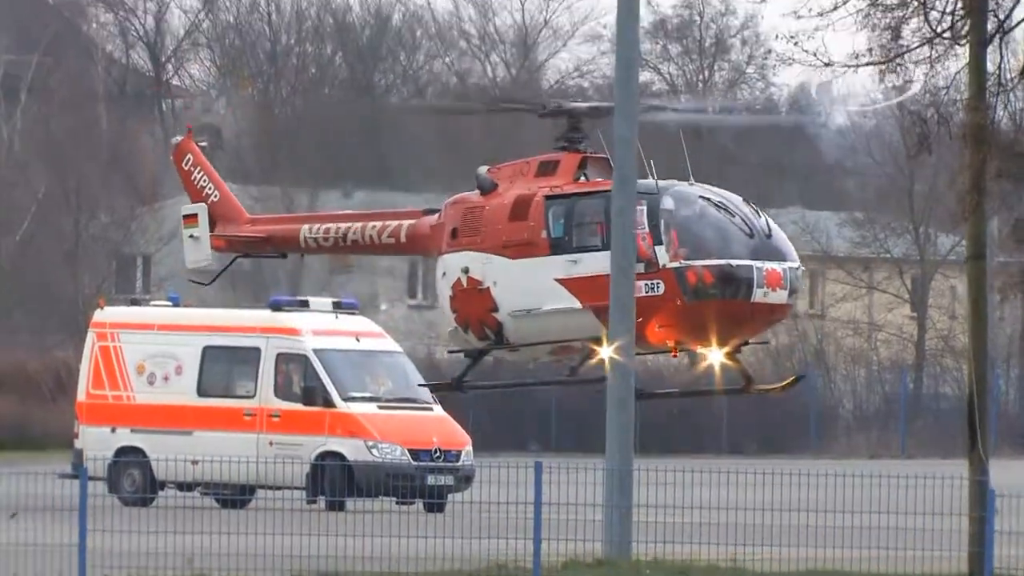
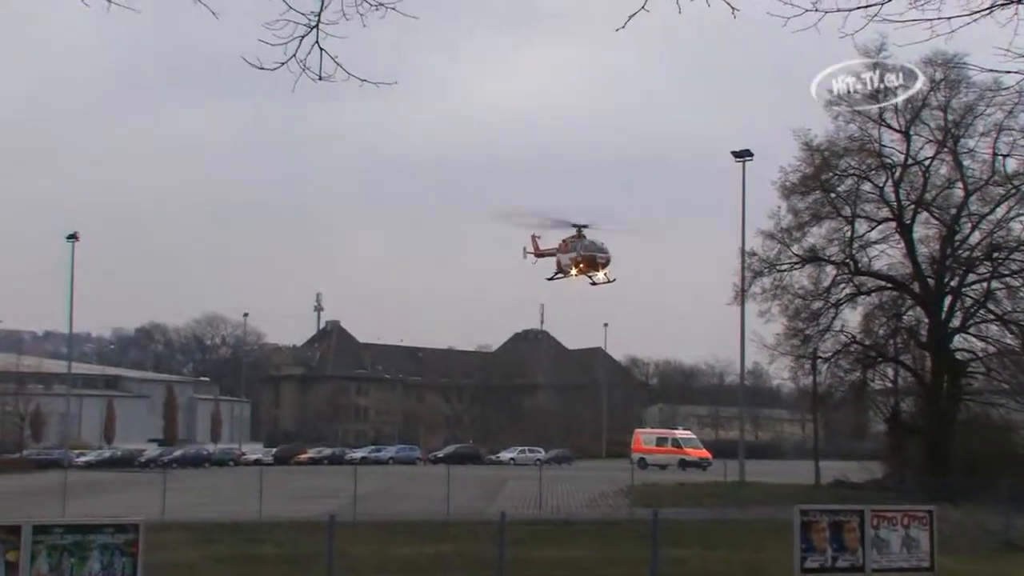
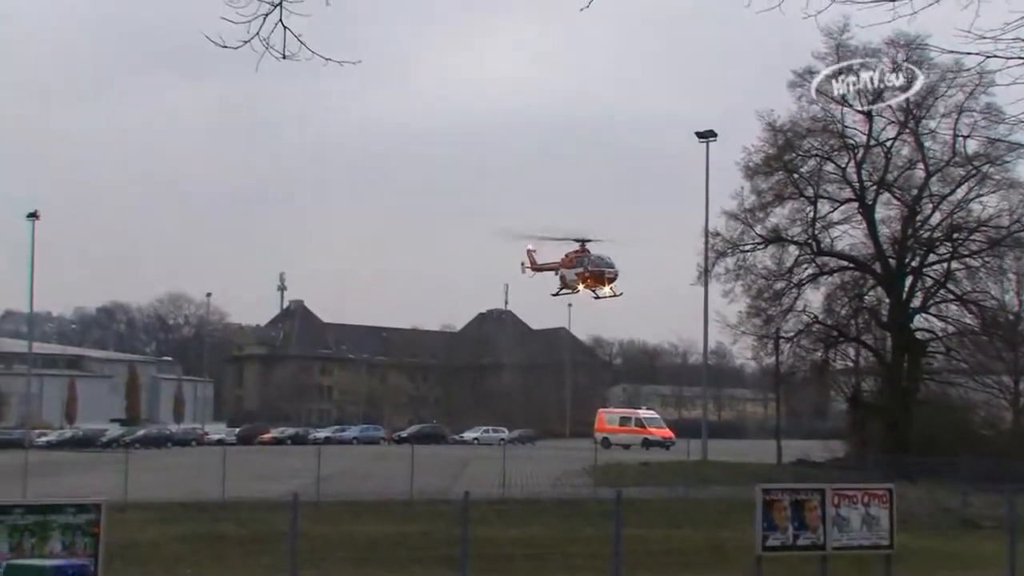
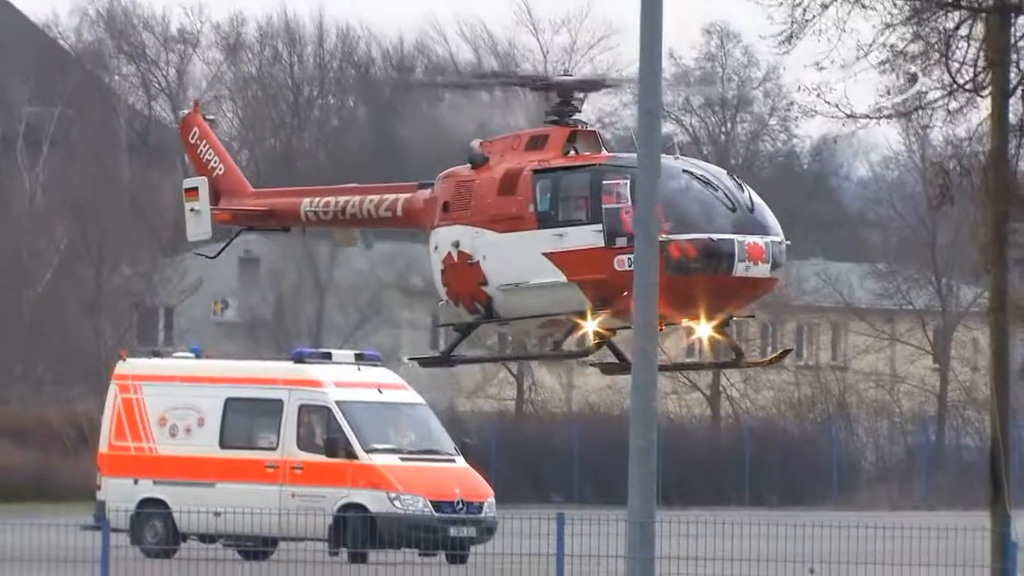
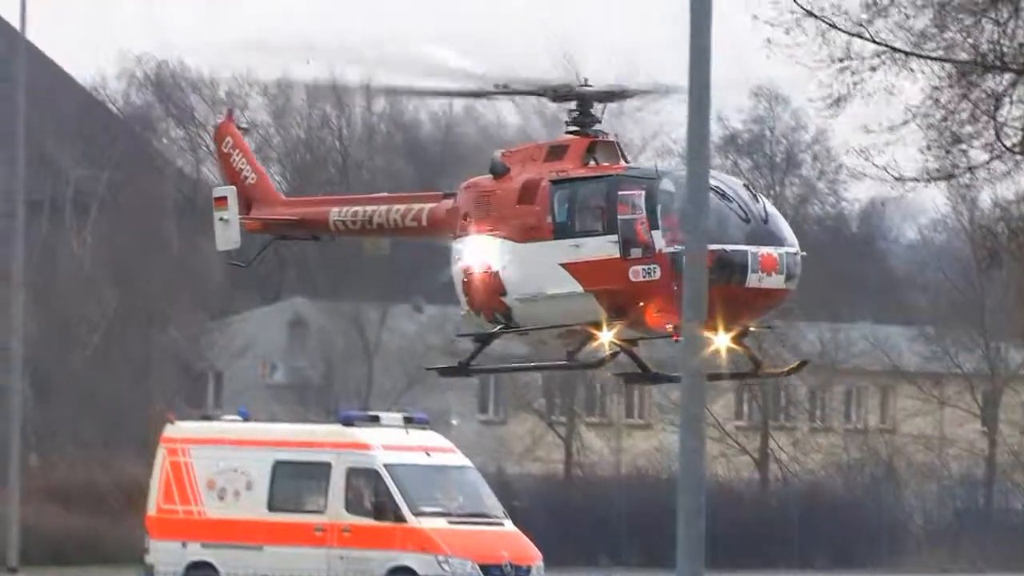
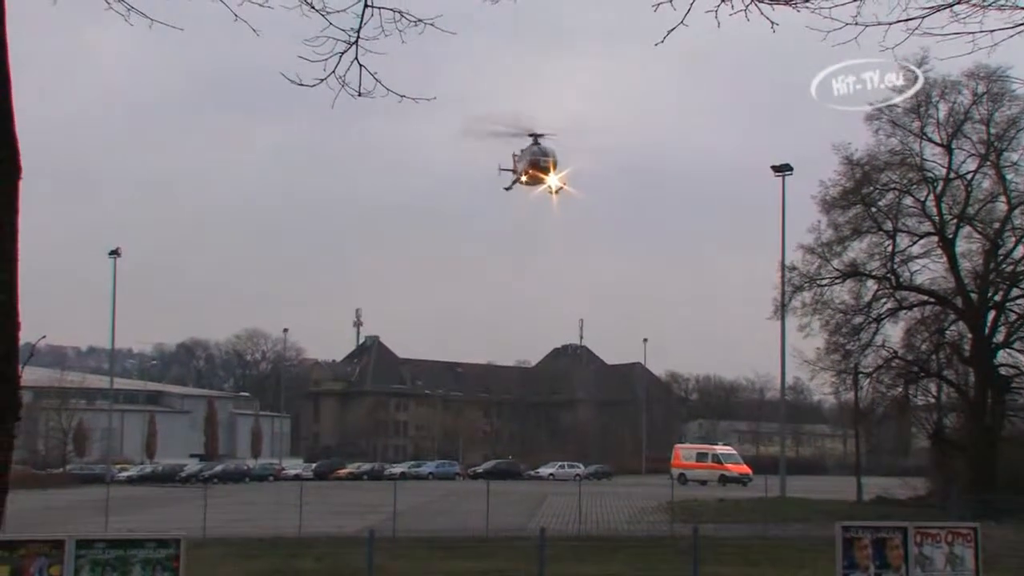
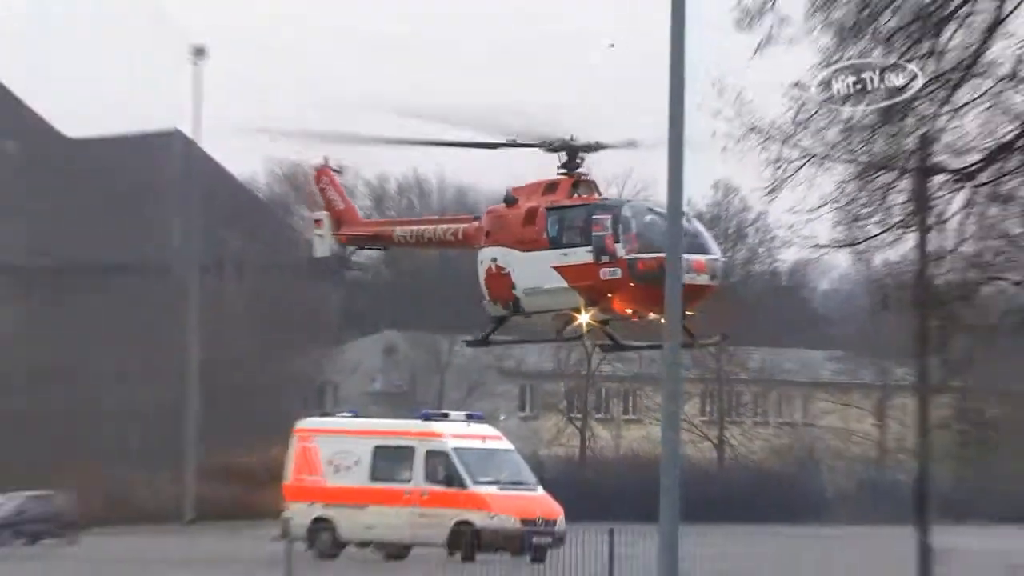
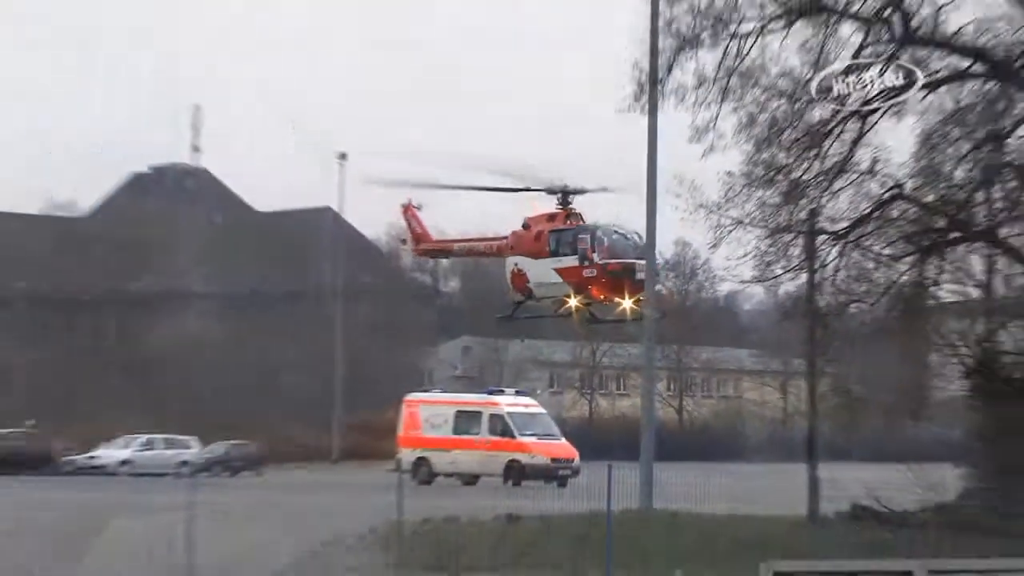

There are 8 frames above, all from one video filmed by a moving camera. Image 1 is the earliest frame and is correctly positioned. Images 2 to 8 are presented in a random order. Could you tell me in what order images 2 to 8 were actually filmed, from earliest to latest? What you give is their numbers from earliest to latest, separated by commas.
4, 5, 7, 8, 3, 2, 6
